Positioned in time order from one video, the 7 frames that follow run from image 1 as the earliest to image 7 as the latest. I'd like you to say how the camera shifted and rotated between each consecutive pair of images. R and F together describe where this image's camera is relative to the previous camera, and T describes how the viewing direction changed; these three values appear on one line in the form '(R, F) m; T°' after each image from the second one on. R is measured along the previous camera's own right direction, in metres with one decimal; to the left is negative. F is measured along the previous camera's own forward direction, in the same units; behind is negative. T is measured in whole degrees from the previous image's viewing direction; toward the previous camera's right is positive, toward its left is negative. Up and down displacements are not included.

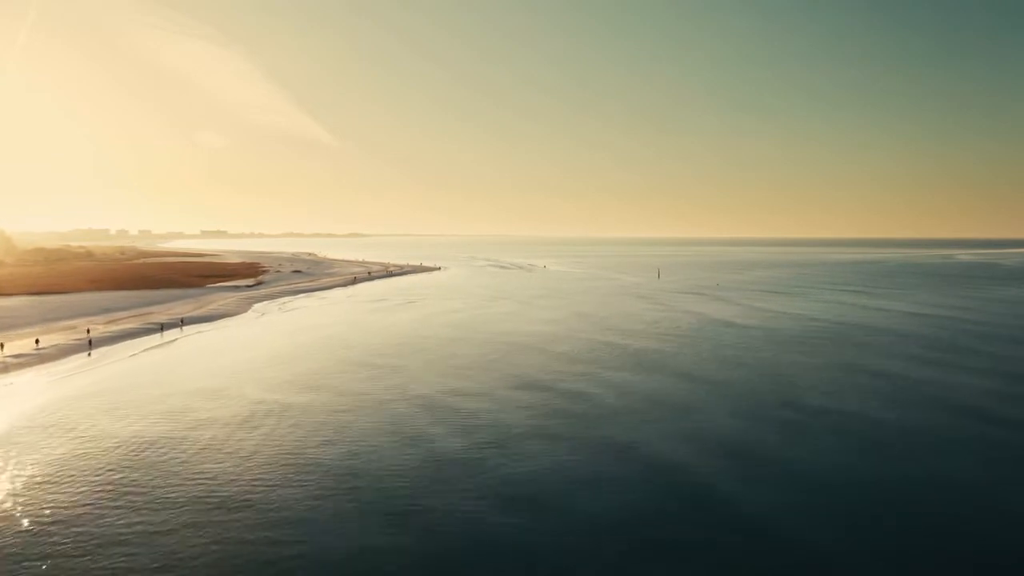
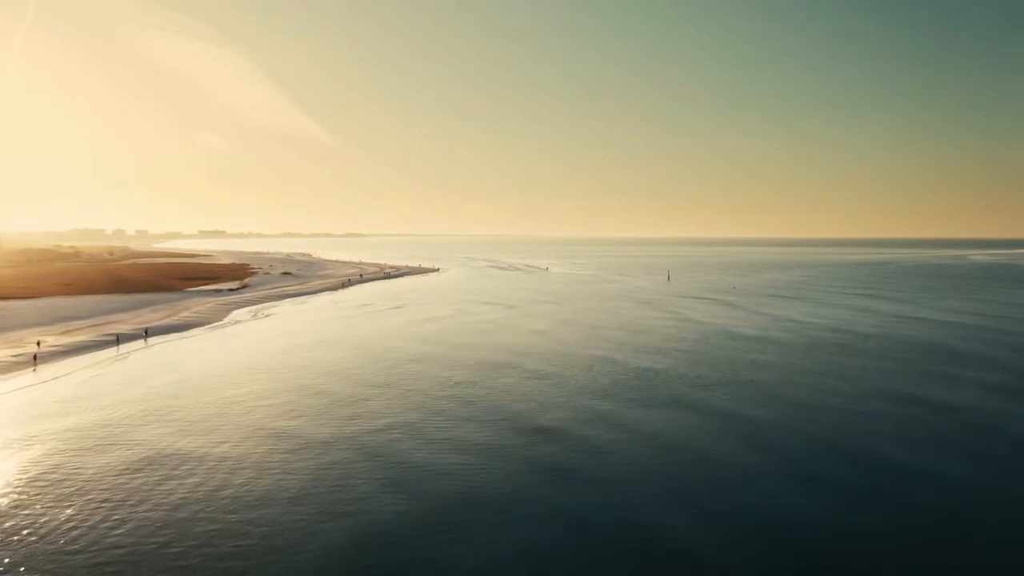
(-0.1, +3.7) m; 0°
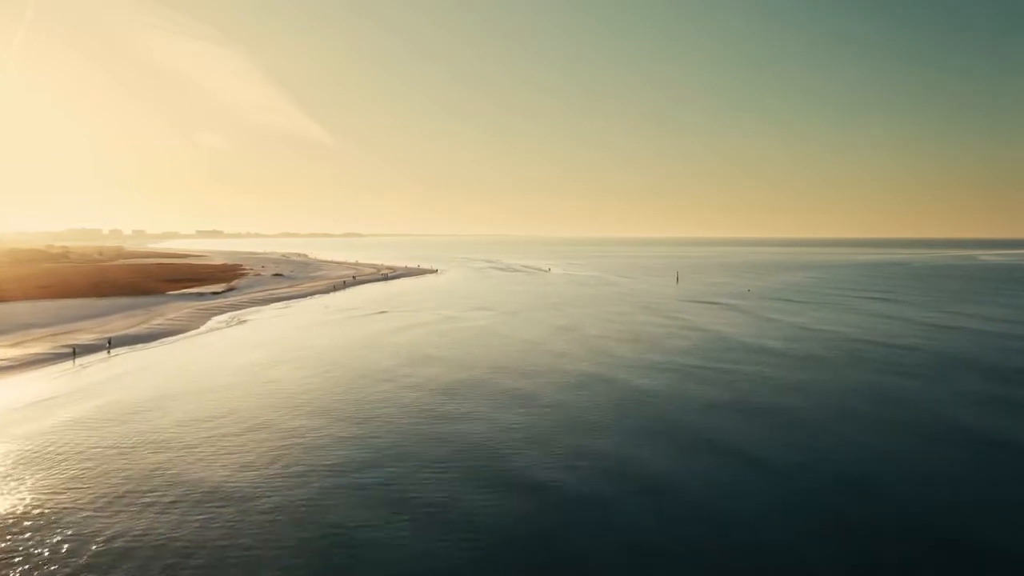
(-0.3, +3.2) m; 0°
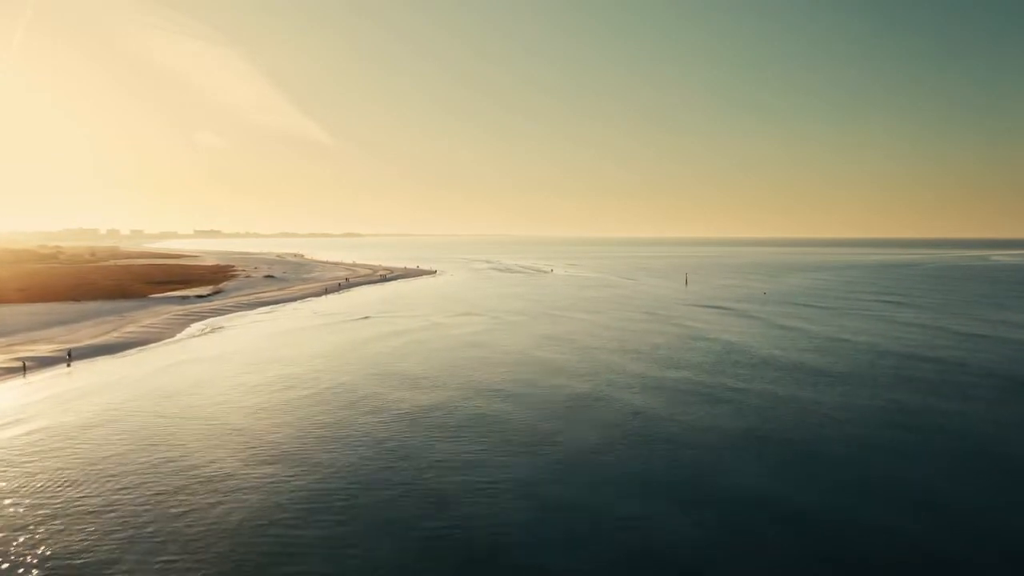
(-0.3, +2.9) m; 0°
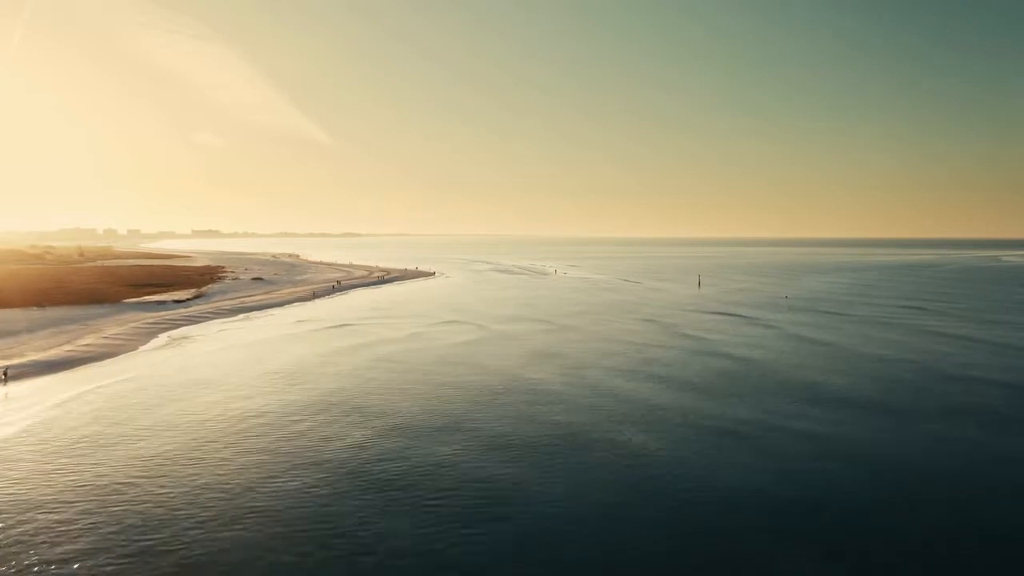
(-0.4, +3.6) m; 0°
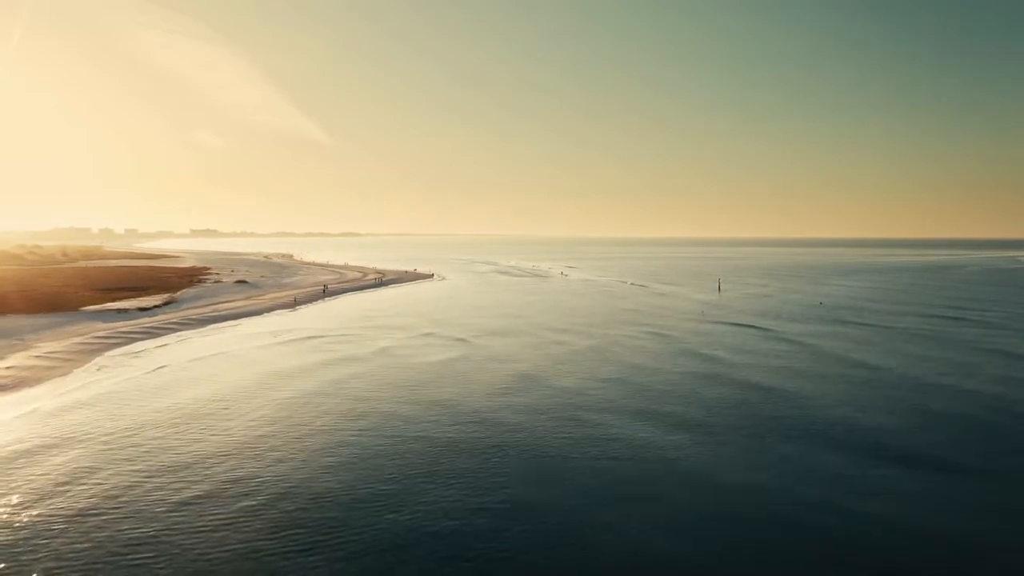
(-0.6, +4.9) m; 0°
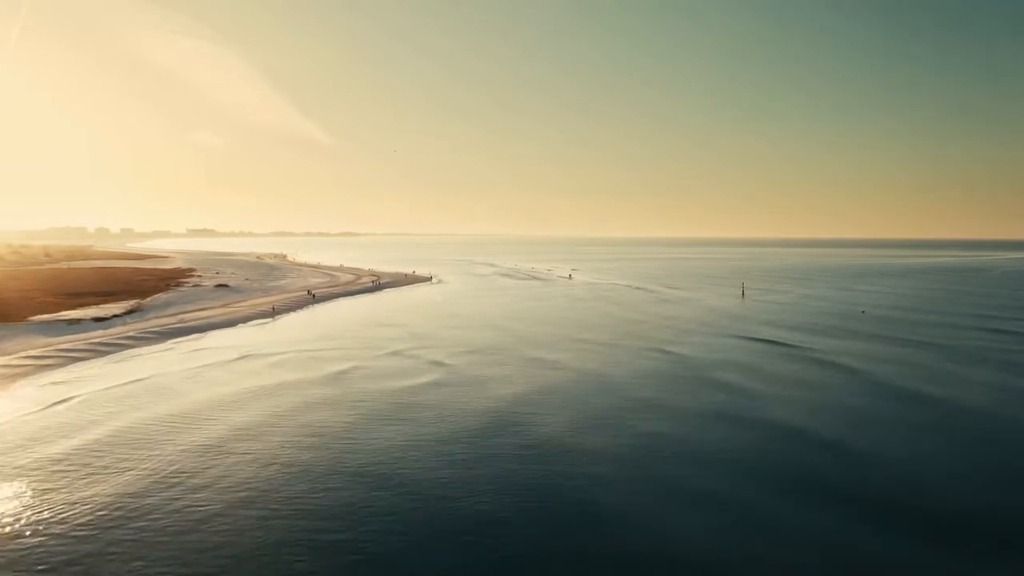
(-0.5, +4.6) m; 0°
